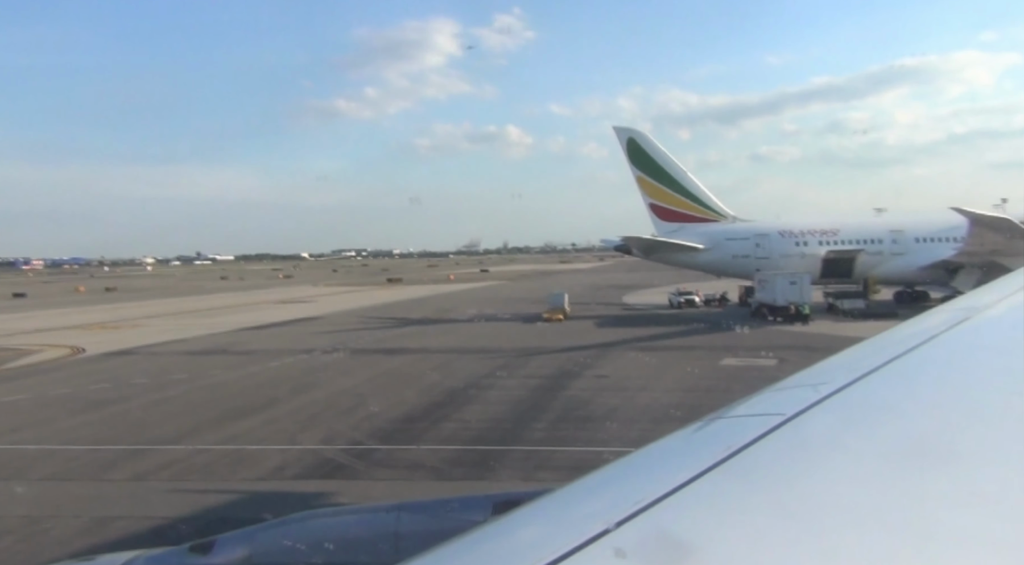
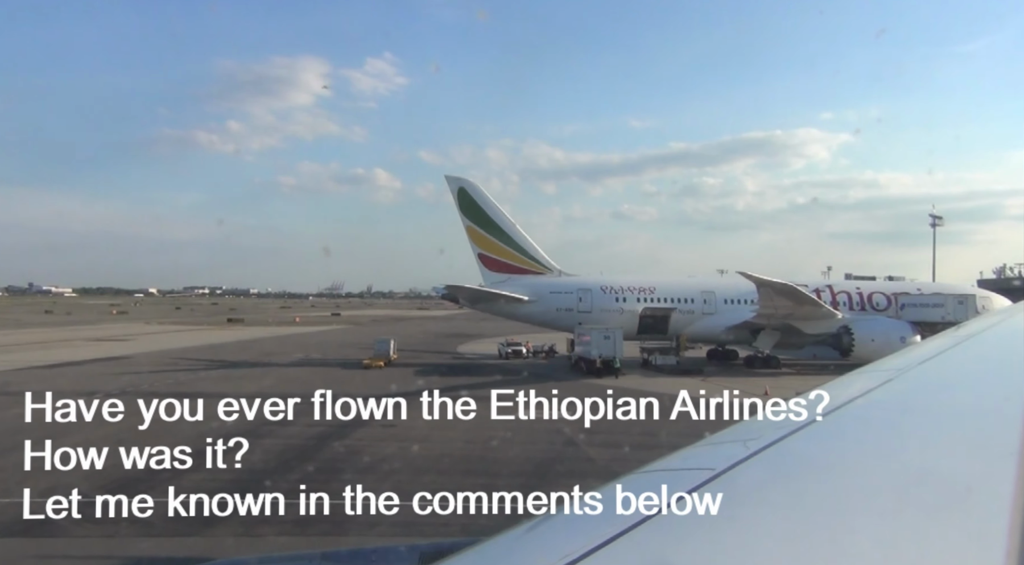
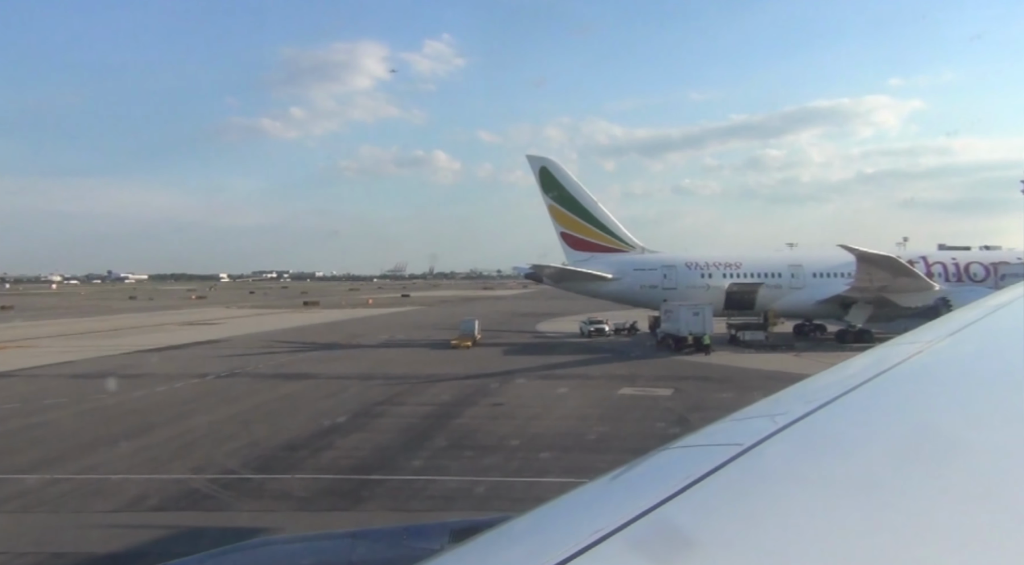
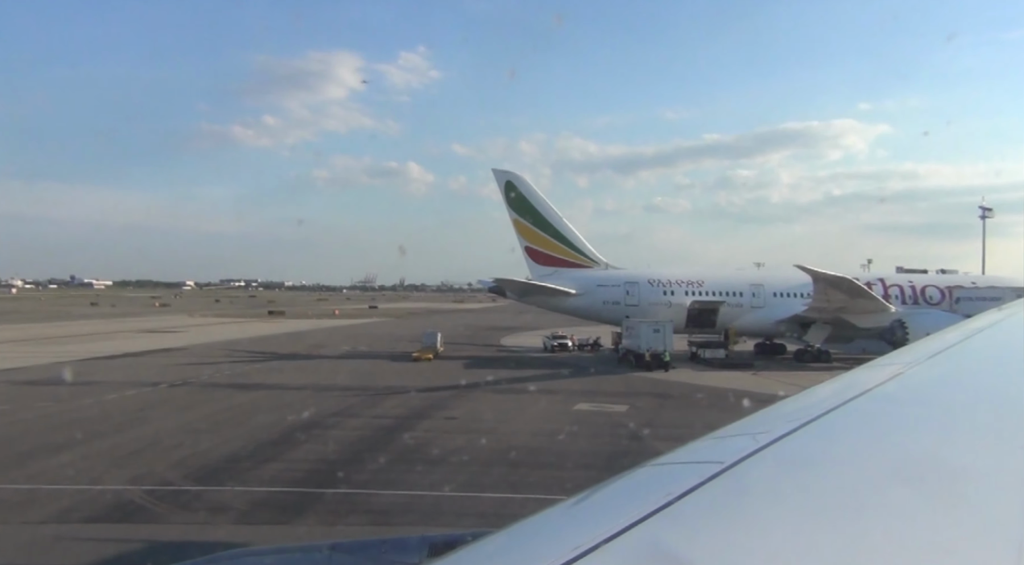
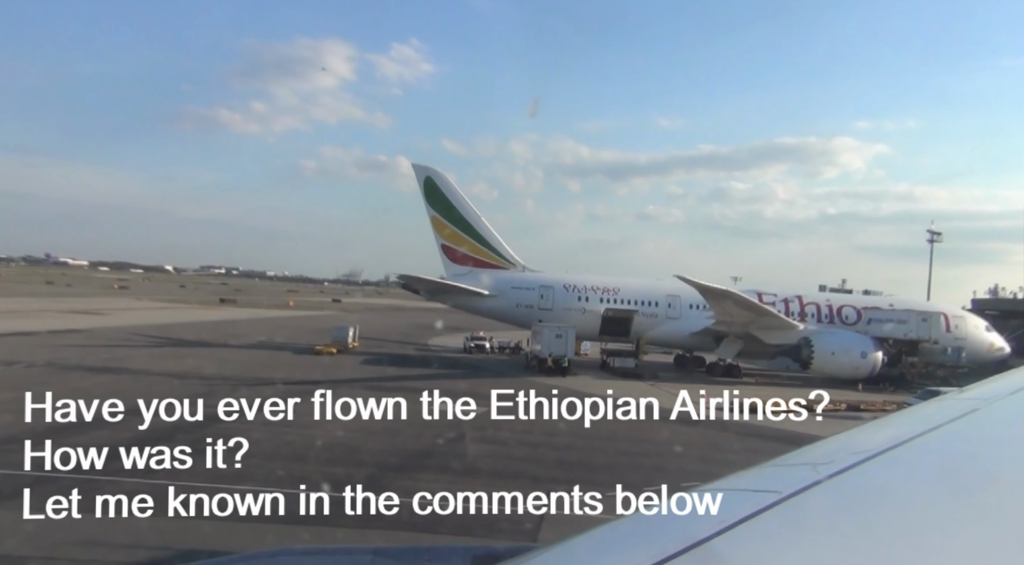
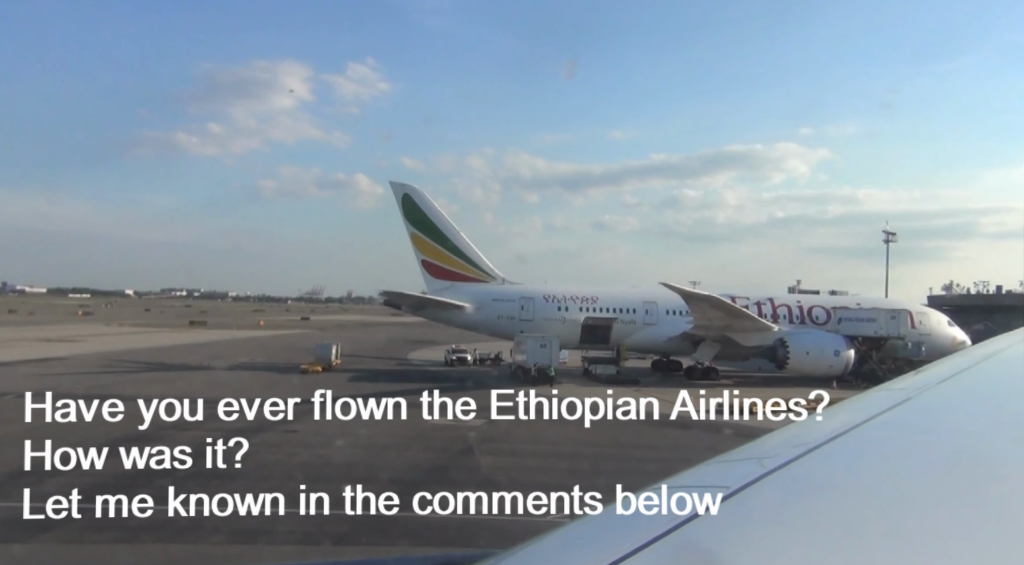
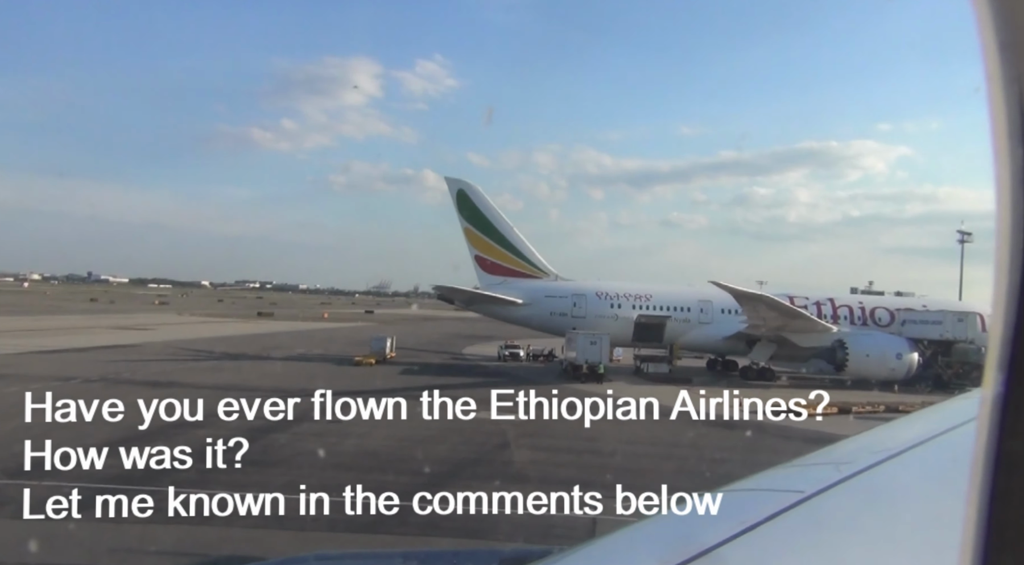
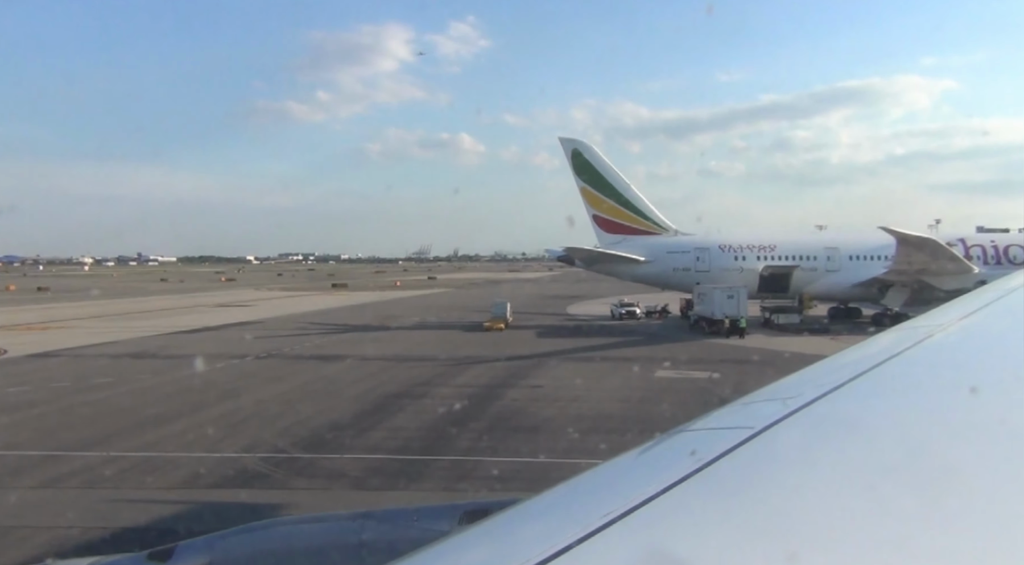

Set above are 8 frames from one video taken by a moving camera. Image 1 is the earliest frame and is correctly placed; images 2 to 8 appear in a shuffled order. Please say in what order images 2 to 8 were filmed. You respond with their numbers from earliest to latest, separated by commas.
8, 3, 4, 2, 6, 7, 5
